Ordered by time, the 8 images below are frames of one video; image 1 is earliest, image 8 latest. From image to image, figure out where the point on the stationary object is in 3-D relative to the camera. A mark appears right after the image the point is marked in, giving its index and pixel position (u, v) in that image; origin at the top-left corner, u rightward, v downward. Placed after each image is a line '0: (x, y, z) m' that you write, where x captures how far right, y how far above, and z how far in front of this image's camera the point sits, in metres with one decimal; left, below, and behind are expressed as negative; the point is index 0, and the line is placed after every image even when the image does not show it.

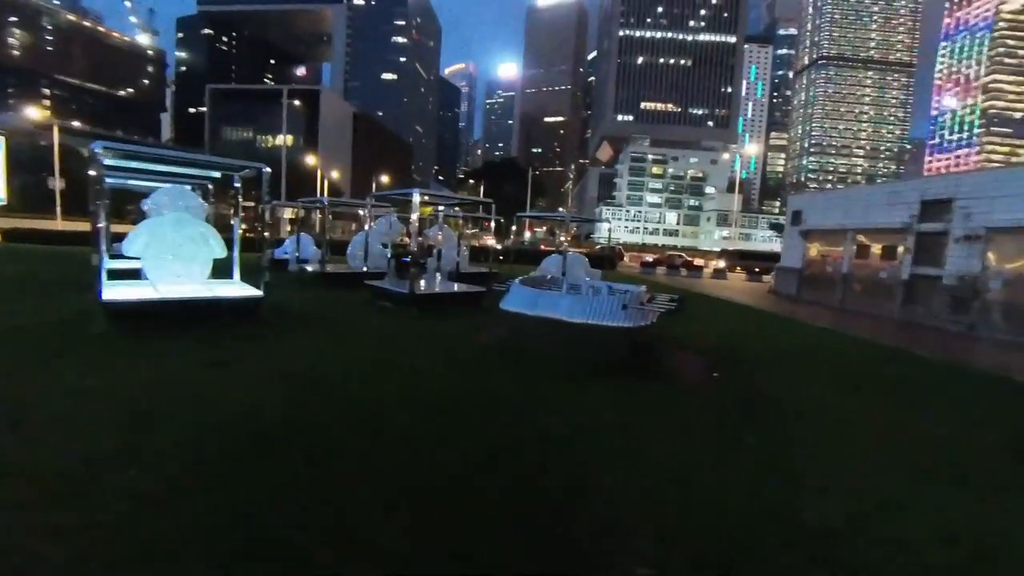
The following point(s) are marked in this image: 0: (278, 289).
0: (-5.1, -0.1, +10.6) m
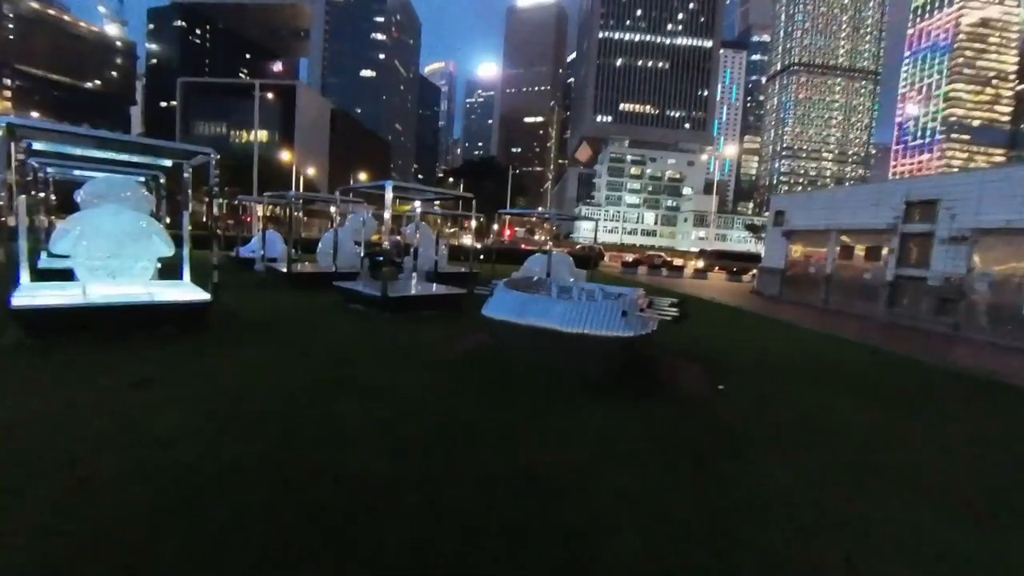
0: (-5.5, -0.1, +9.7) m
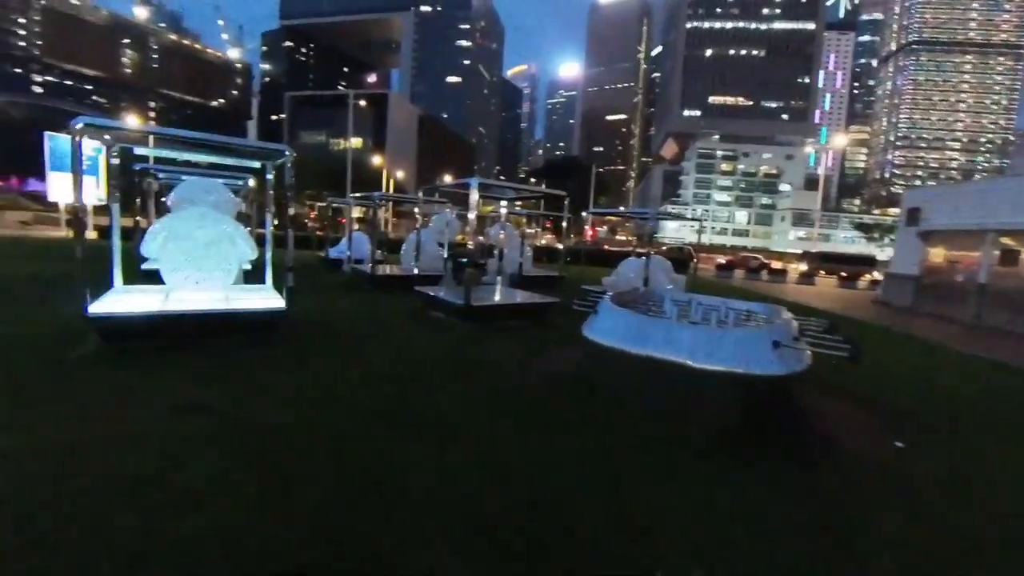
0: (-3.7, -0.1, +9.6) m
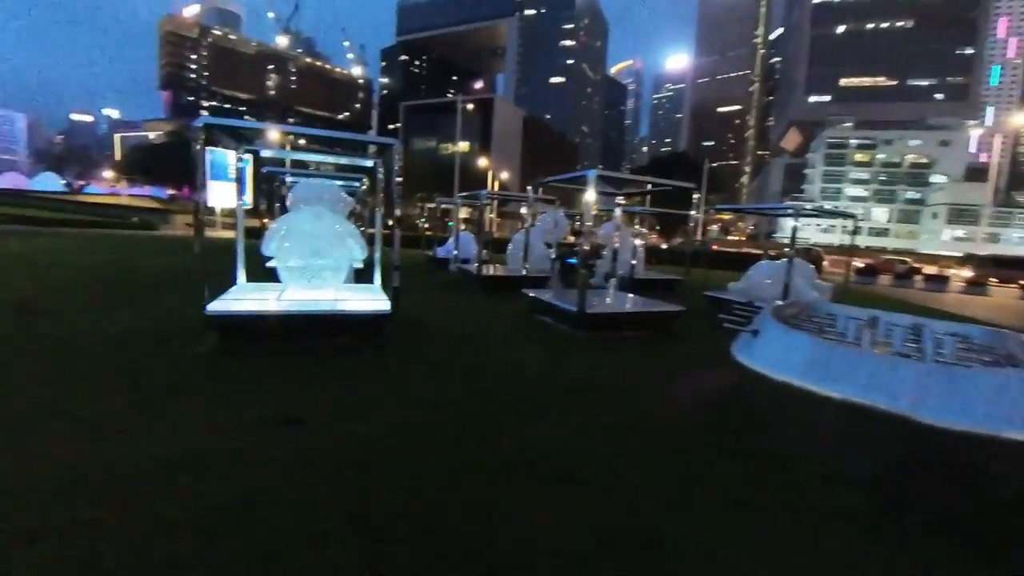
0: (-1.6, -0.2, +9.4) m
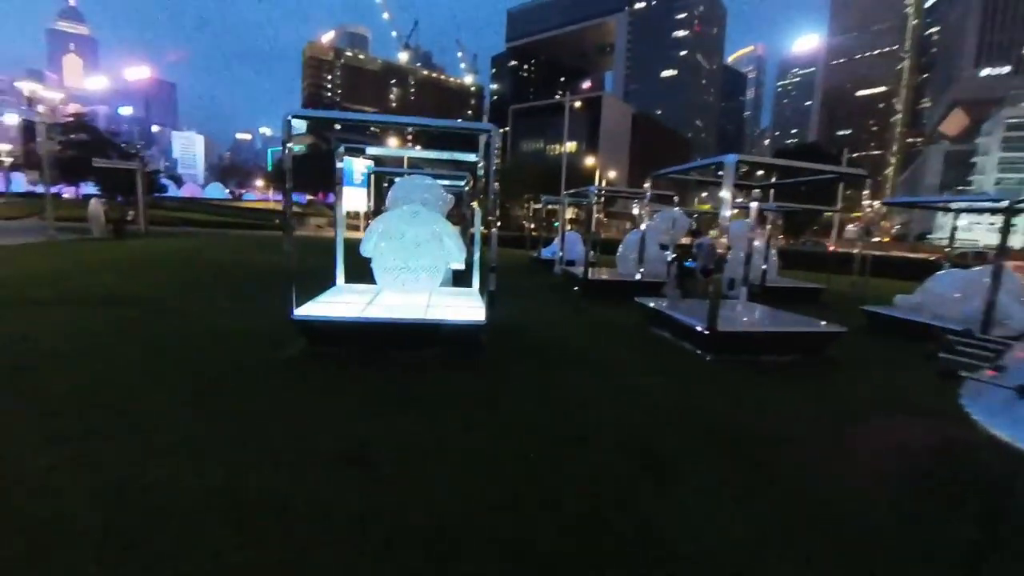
0: (+0.4, -0.2, +8.8) m
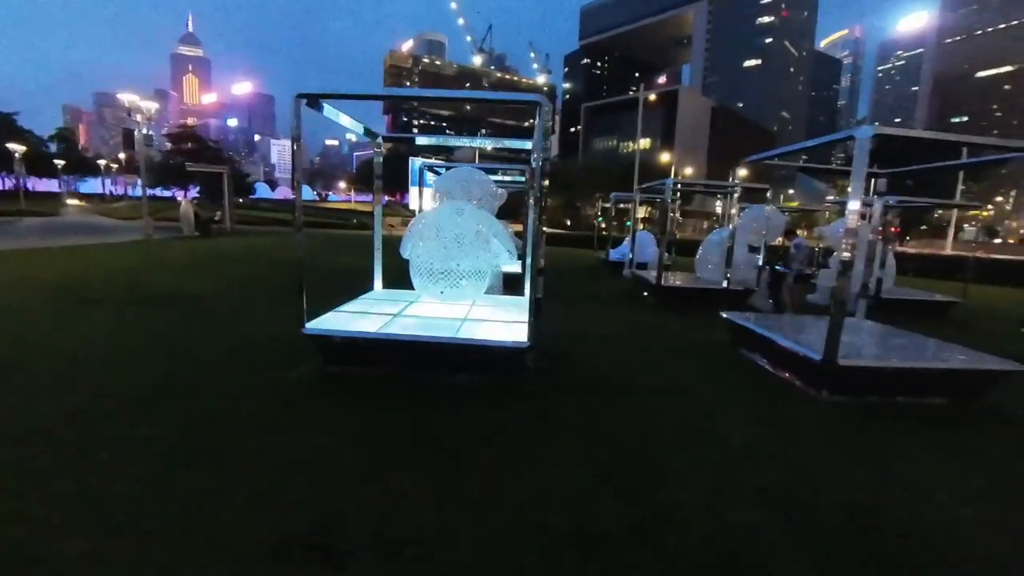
0: (+1.4, -0.3, +7.8) m
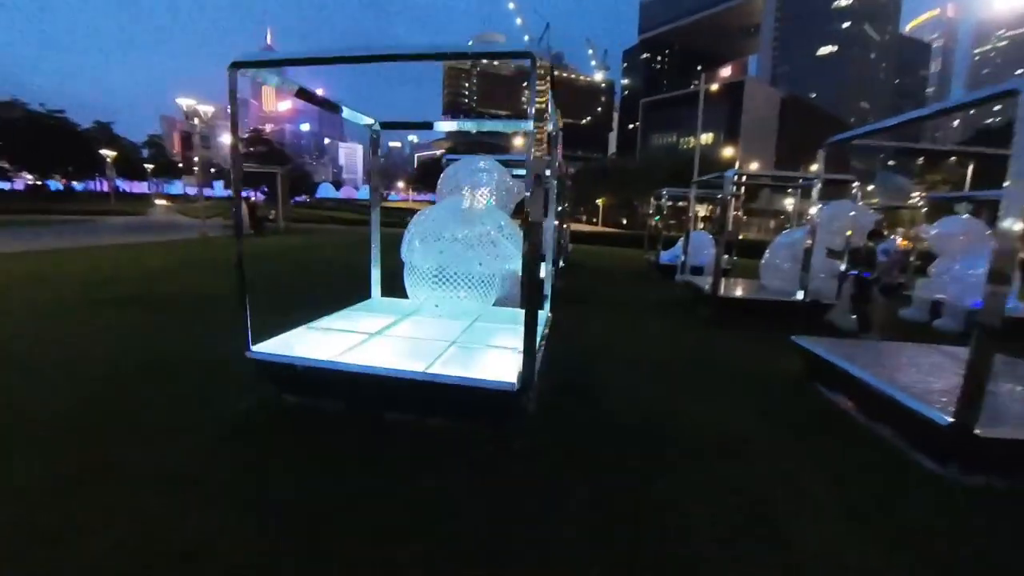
0: (+1.8, -0.5, +6.8) m
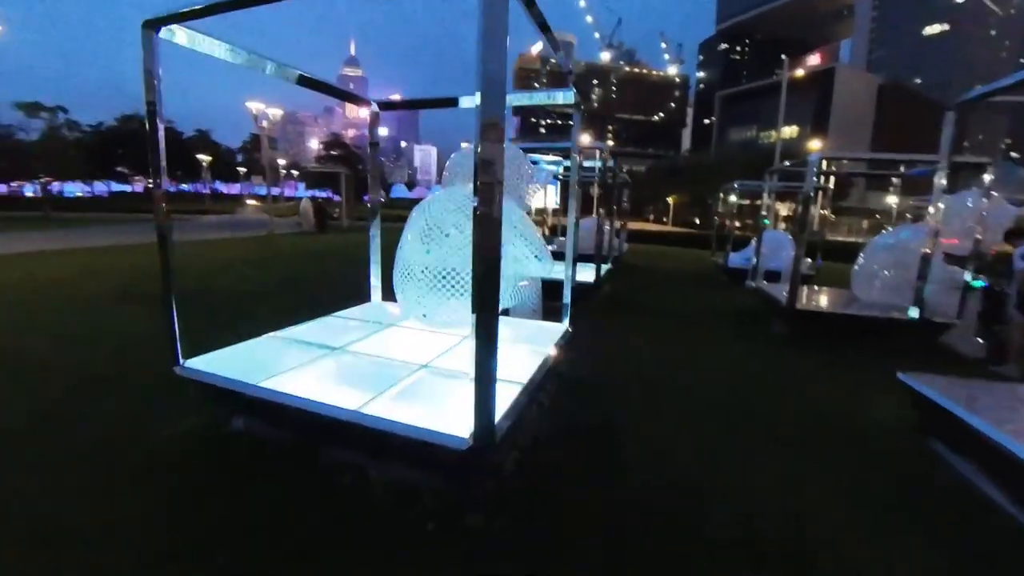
0: (+2.2, -0.6, +5.8) m
